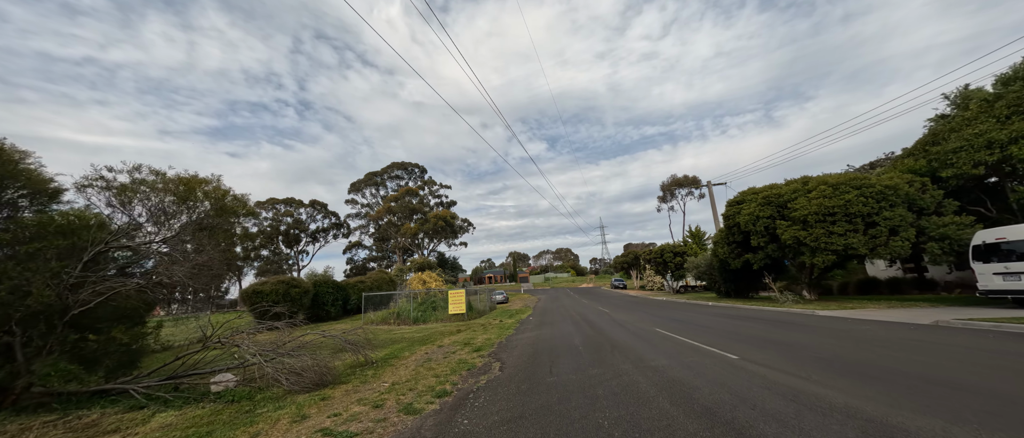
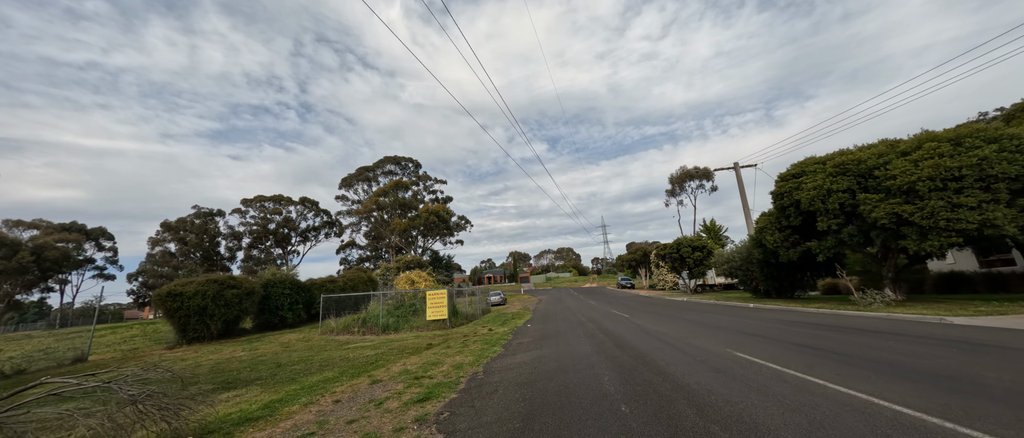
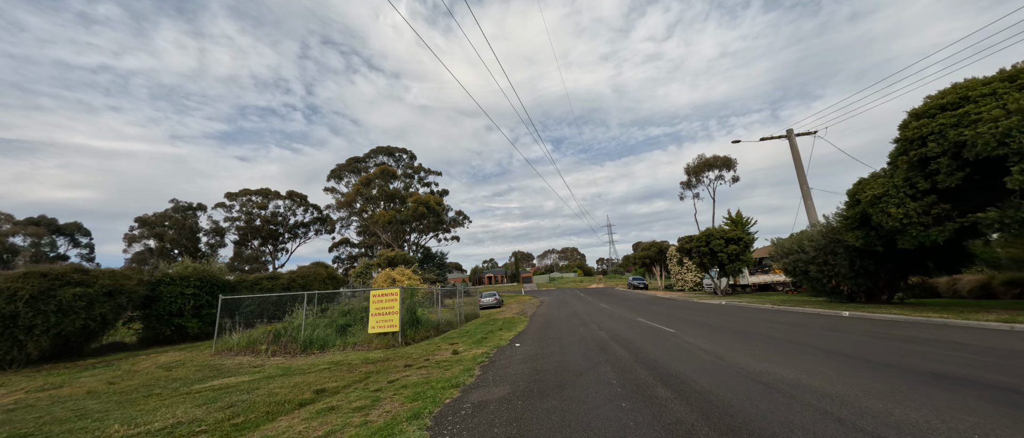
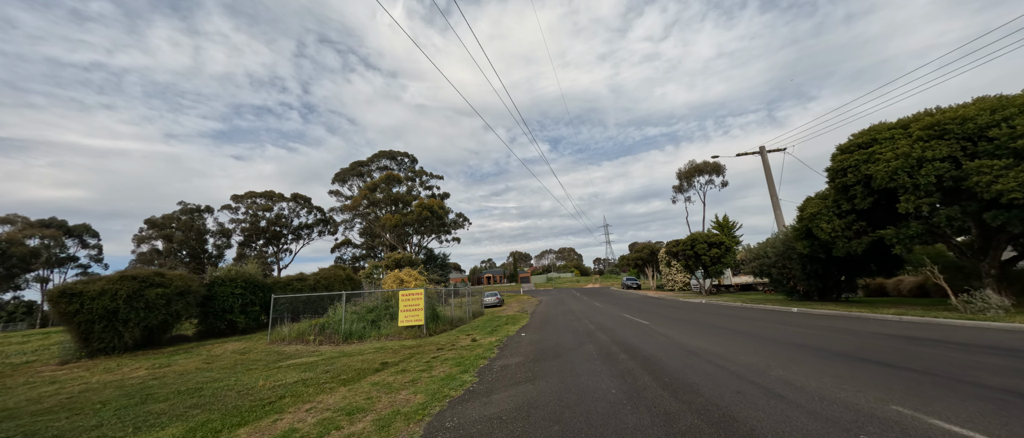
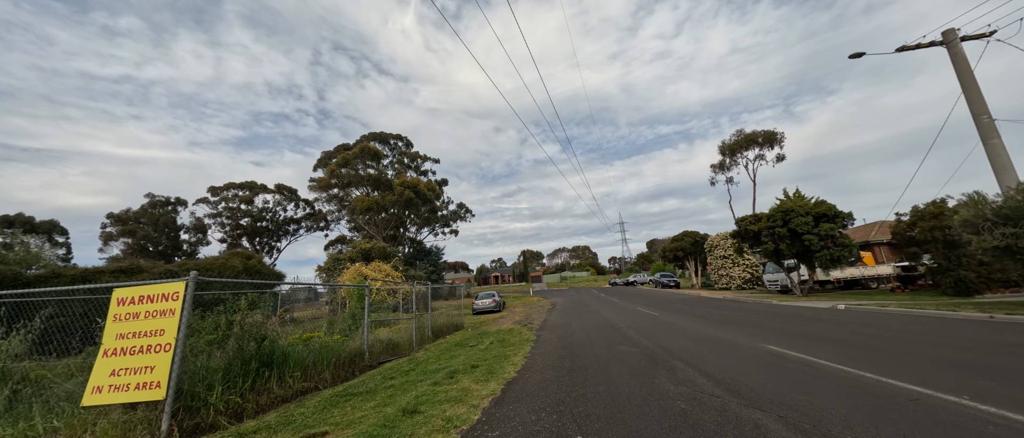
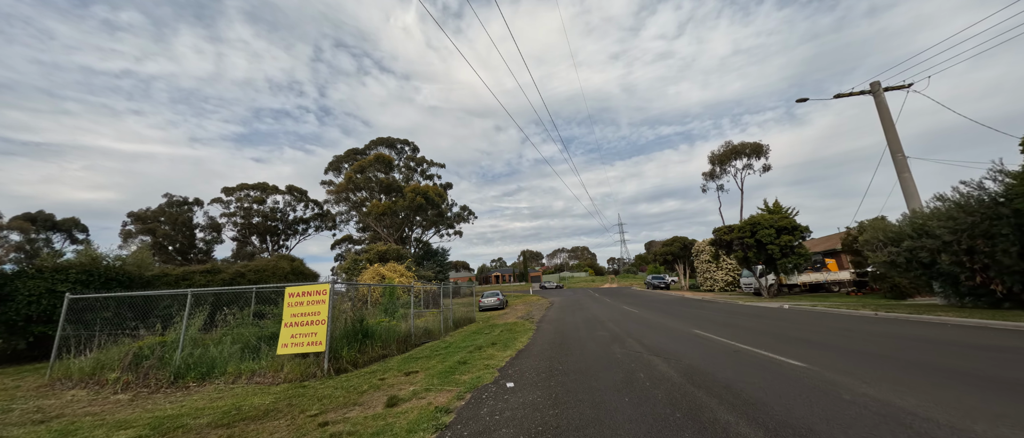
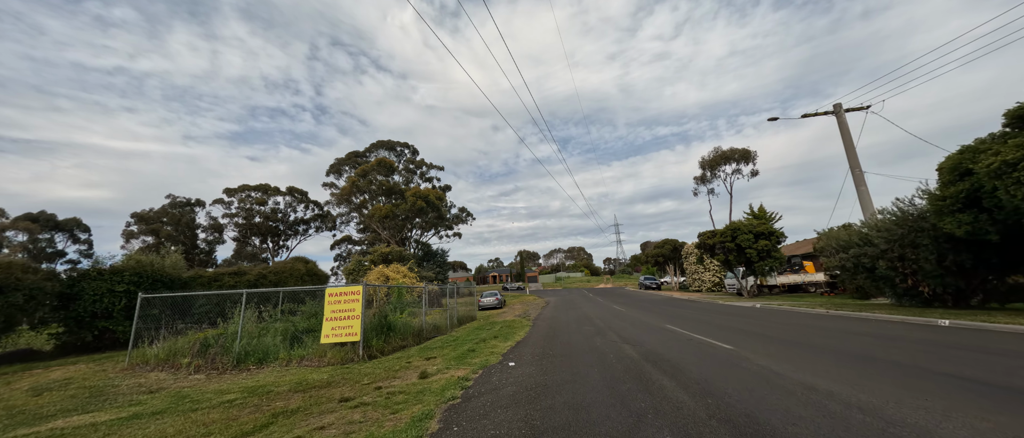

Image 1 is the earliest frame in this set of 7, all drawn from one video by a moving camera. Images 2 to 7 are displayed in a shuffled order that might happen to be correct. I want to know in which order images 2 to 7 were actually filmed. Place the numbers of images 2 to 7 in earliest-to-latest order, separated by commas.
2, 4, 3, 7, 6, 5
